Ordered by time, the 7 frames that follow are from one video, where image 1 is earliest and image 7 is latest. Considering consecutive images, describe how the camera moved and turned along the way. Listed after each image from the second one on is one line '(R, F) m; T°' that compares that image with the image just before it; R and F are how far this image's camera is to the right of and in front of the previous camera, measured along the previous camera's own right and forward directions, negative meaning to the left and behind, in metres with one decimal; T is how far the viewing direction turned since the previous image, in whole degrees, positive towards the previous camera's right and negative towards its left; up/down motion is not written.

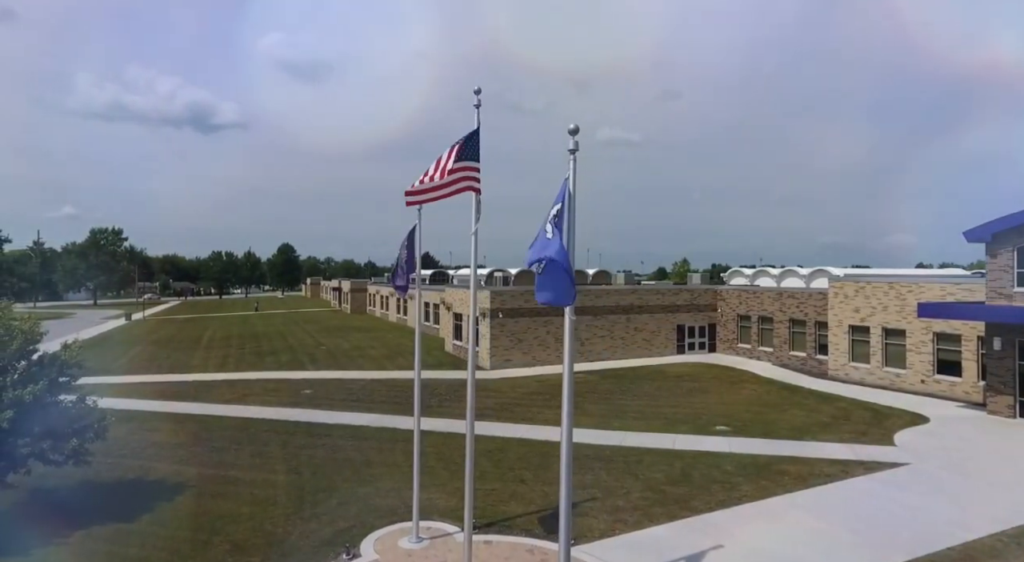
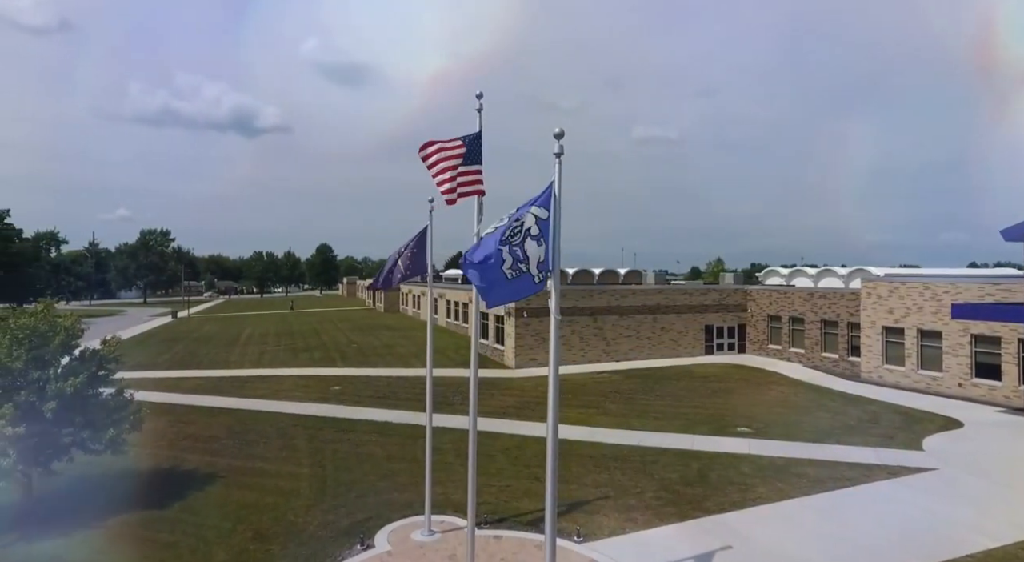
(+0.6, -0.2) m; -4°
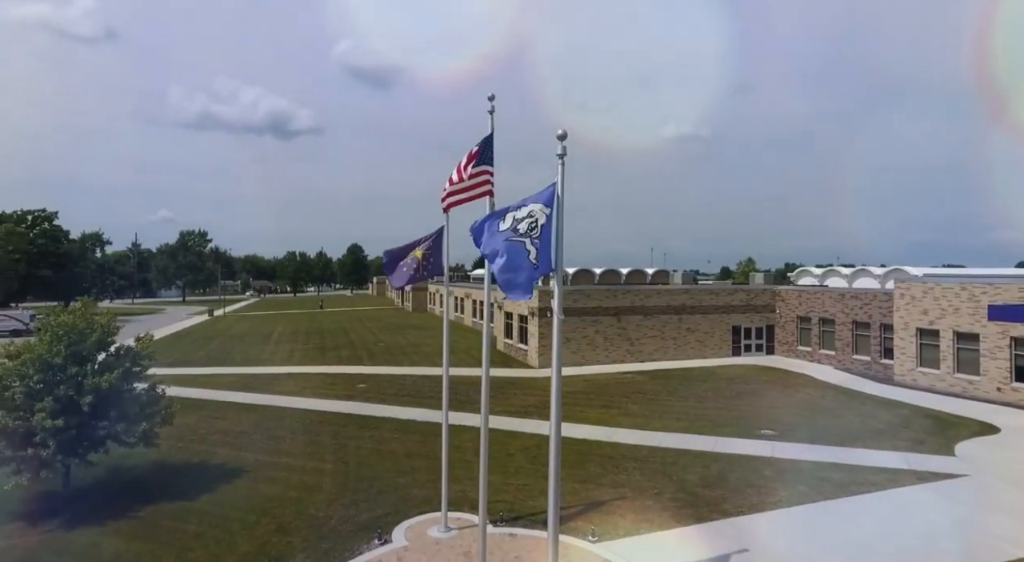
(+0.4, -0.1) m; -3°
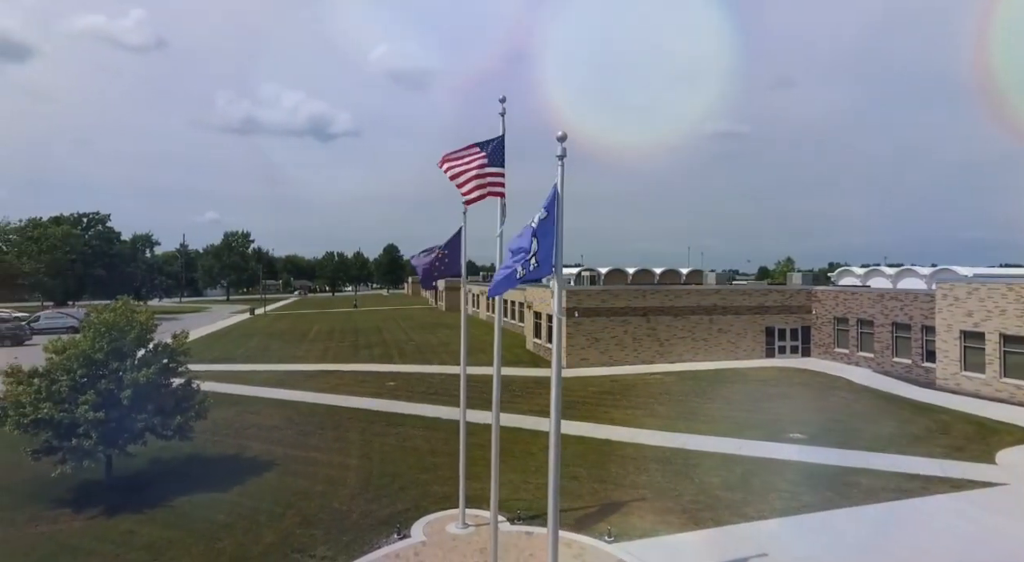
(+0.5, -0.1) m; -4°
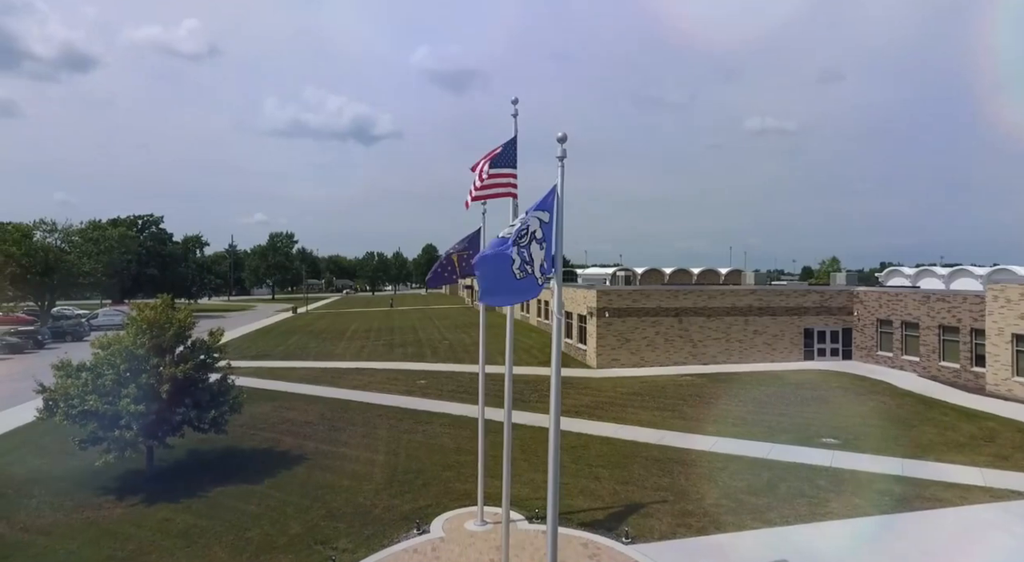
(+0.6, -0.1) m; -4°
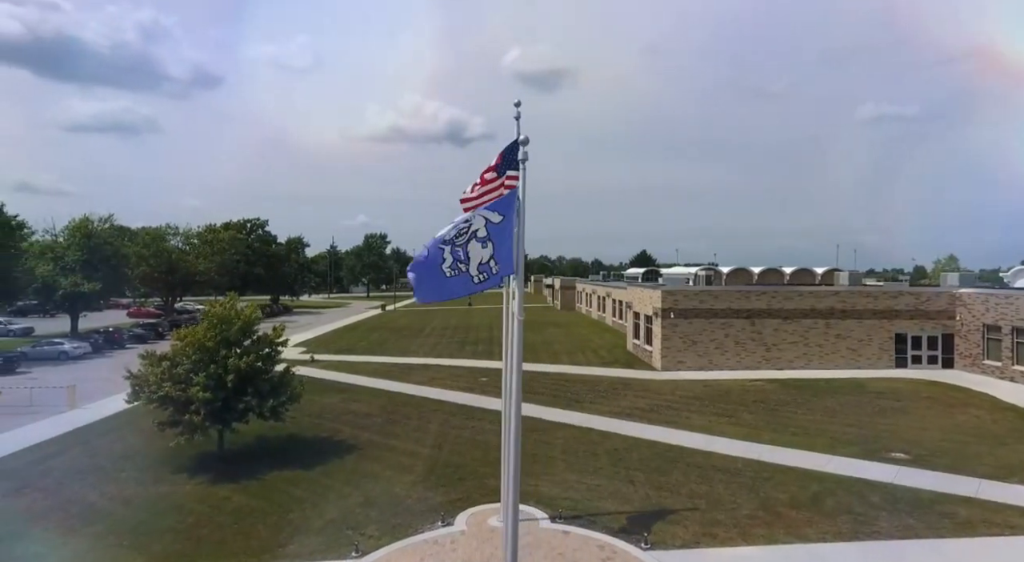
(+1.9, +0.1) m; -10°
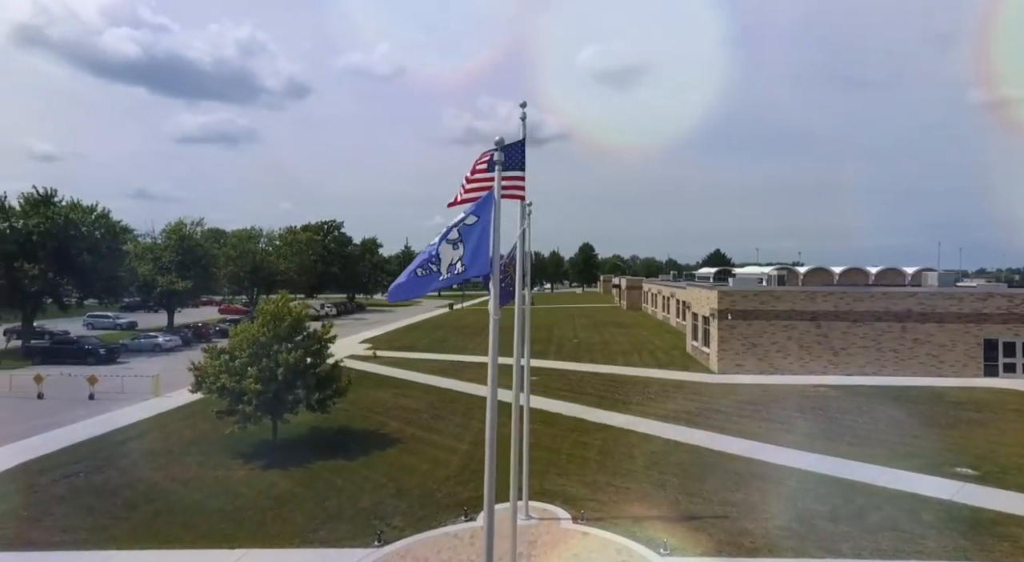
(+1.4, +0.1) m; -8°
